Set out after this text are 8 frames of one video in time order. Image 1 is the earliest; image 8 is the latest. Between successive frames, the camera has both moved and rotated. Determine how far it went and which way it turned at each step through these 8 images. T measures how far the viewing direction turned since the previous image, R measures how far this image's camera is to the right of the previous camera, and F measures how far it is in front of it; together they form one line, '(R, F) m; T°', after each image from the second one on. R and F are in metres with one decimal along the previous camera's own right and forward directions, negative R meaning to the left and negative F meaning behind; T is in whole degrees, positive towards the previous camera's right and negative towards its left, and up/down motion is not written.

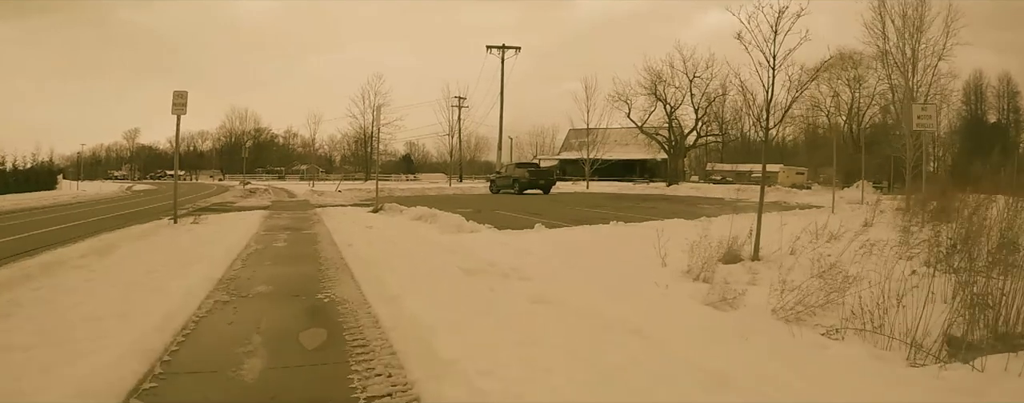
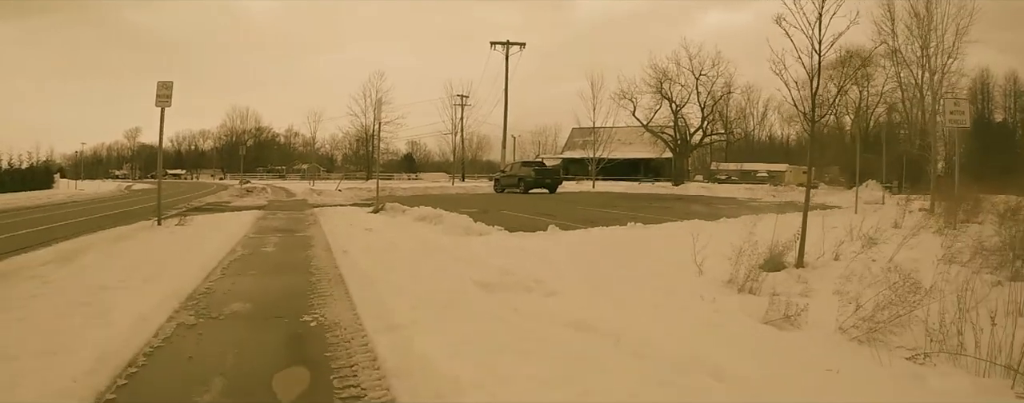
(-0.2, +1.0) m; 0°
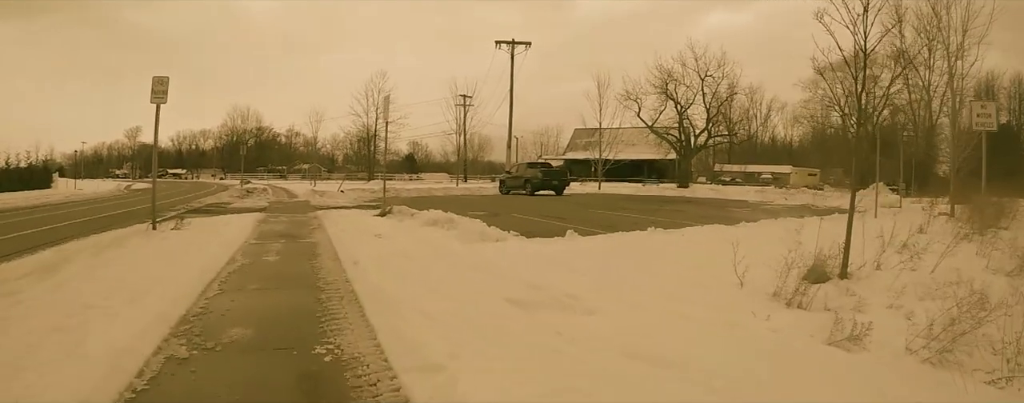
(-0.3, +0.7) m; 0°
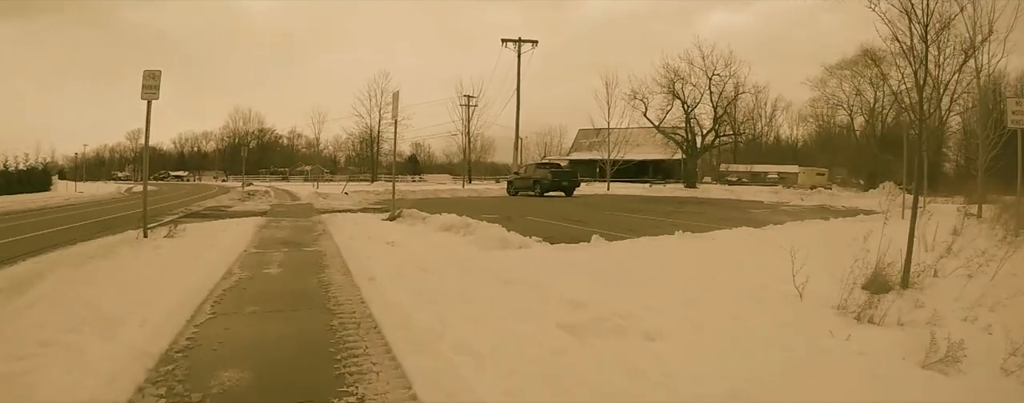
(-0.3, +0.9) m; 0°
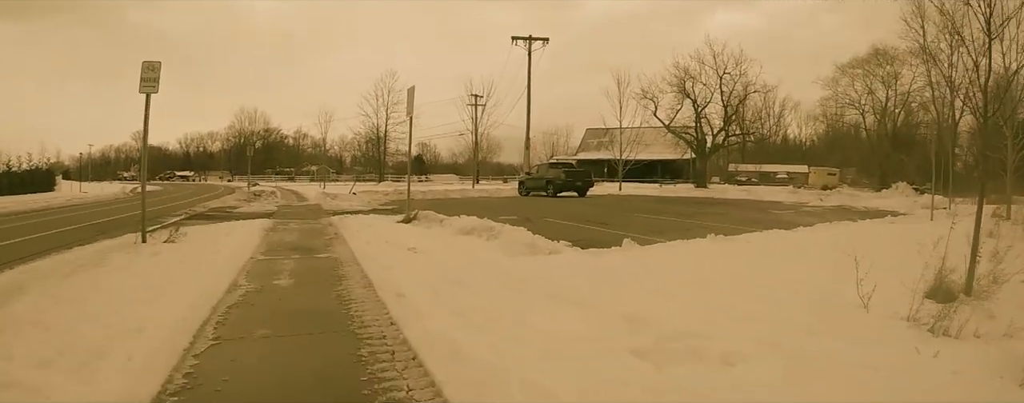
(-0.3, +0.8) m; 0°
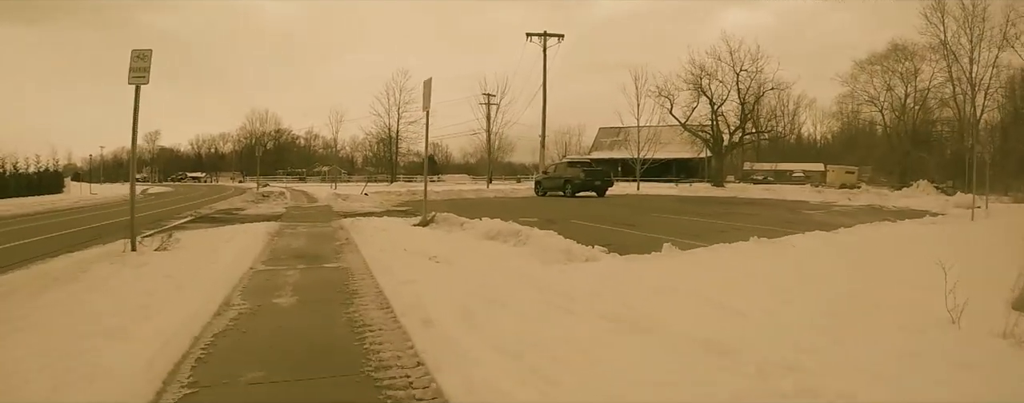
(-0.3, +1.0) m; -1°
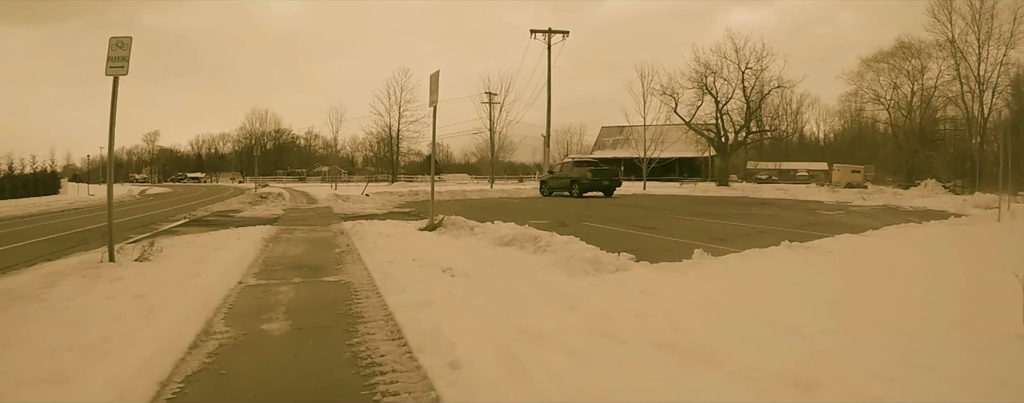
(-0.2, +0.8) m; 0°
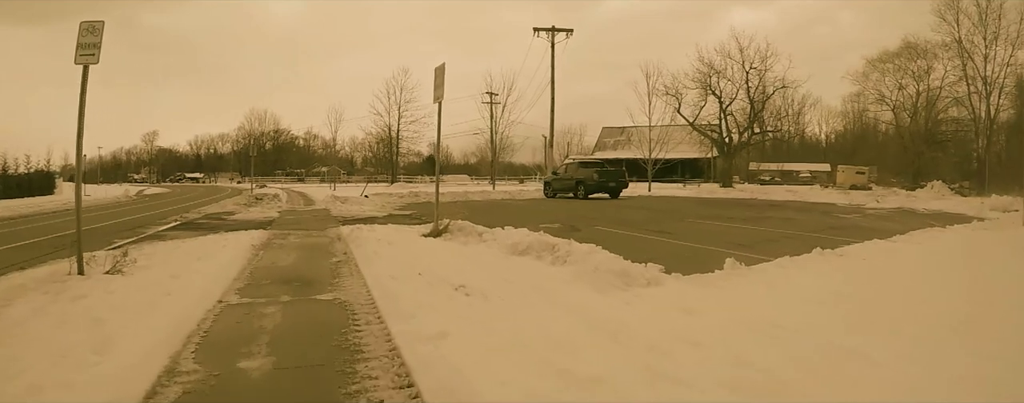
(-0.2, +0.8) m; 0°
